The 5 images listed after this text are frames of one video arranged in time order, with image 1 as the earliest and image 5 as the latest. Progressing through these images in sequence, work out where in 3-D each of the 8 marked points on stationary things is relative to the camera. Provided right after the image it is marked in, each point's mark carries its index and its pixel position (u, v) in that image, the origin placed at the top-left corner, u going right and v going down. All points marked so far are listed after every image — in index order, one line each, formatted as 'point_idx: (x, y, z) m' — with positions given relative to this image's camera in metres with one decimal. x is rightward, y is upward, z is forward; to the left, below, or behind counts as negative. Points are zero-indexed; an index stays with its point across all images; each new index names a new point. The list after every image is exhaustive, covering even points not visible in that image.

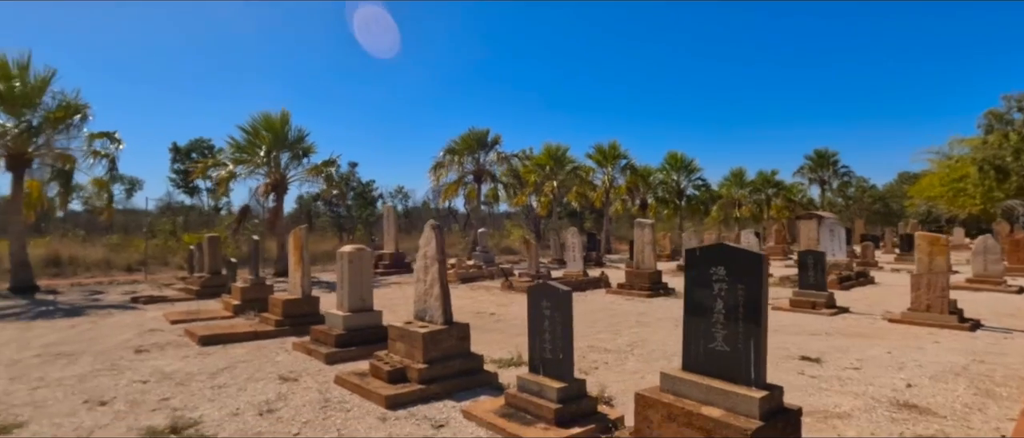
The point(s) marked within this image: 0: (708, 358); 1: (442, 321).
0: (+1.2, -0.9, +3.3) m
1: (-0.7, -1.1, +5.7) m
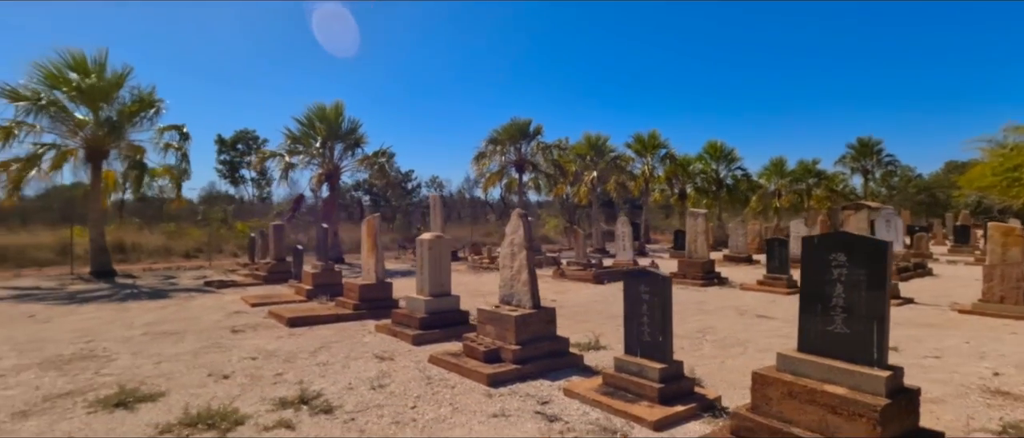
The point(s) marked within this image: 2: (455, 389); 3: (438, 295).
0: (+2.0, -0.8, +3.5) m
1: (+0.2, -1.0, +6.0) m
2: (-0.5, -1.6, +5.1) m
3: (-1.0, -1.1, +7.6) m
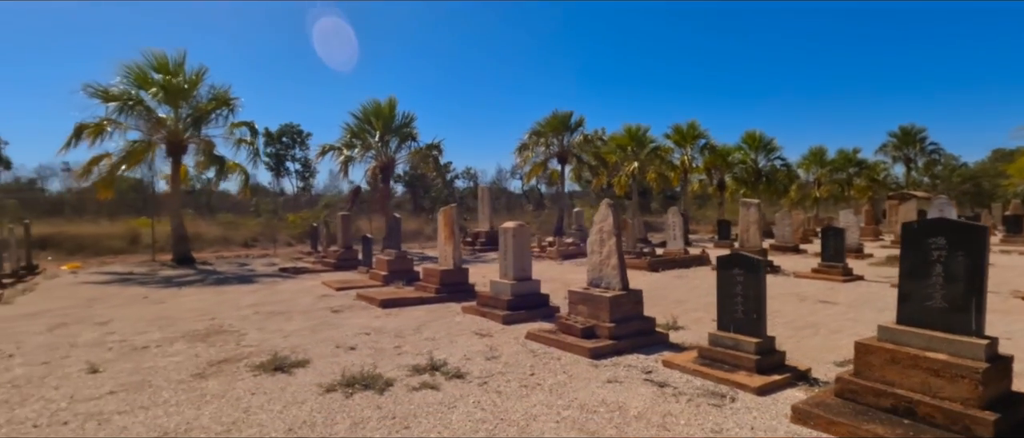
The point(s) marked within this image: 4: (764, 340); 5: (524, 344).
0: (+3.0, -0.7, +3.9) m
1: (+1.3, -0.8, +6.5) m
2: (+0.5, -1.5, +5.7) m
3: (+0.1, -0.9, +8.2) m
4: (+2.4, -1.2, +5.1) m
5: (+0.1, -1.5, +6.4) m
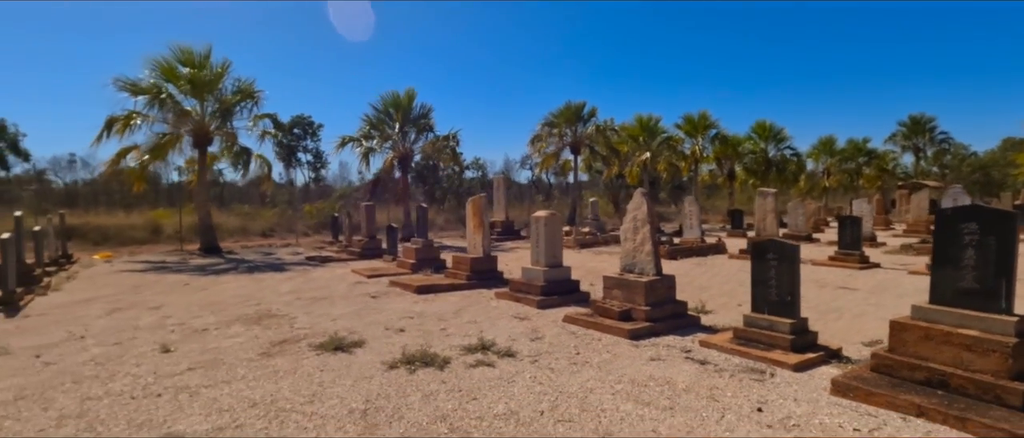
0: (+3.5, -0.6, +4.2) m
1: (+1.8, -0.7, +6.8) m
2: (+1.0, -1.4, +6.0) m
3: (+0.7, -0.7, +8.5) m
4: (+2.9, -1.0, +5.4) m
5: (+0.6, -1.4, +6.7) m
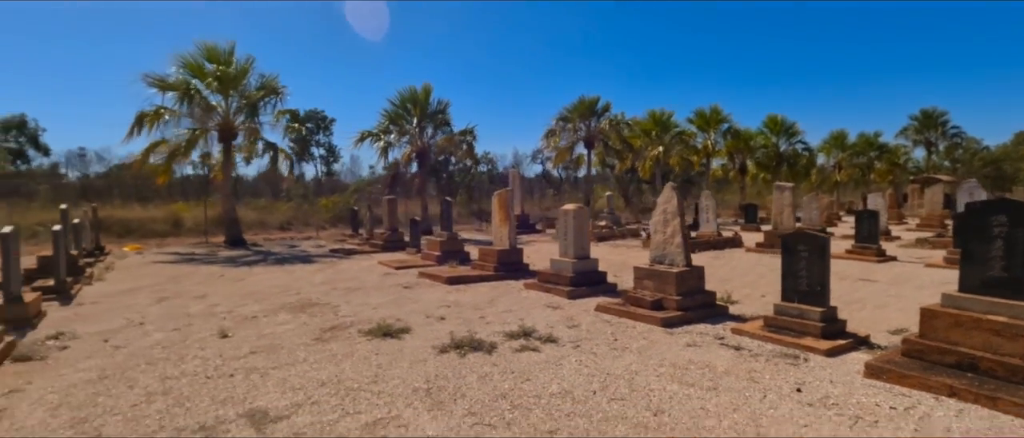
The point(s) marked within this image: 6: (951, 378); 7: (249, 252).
0: (+3.9, -0.5, +4.4) m
1: (+2.3, -0.6, +7.1) m
2: (+1.5, -1.3, +6.3) m
3: (+1.1, -0.6, +8.8) m
4: (+3.3, -1.0, +5.6) m
5: (+1.1, -1.3, +7.0) m
6: (+3.4, -1.2, +4.2) m
7: (-7.3, -0.9, +14.7) m
